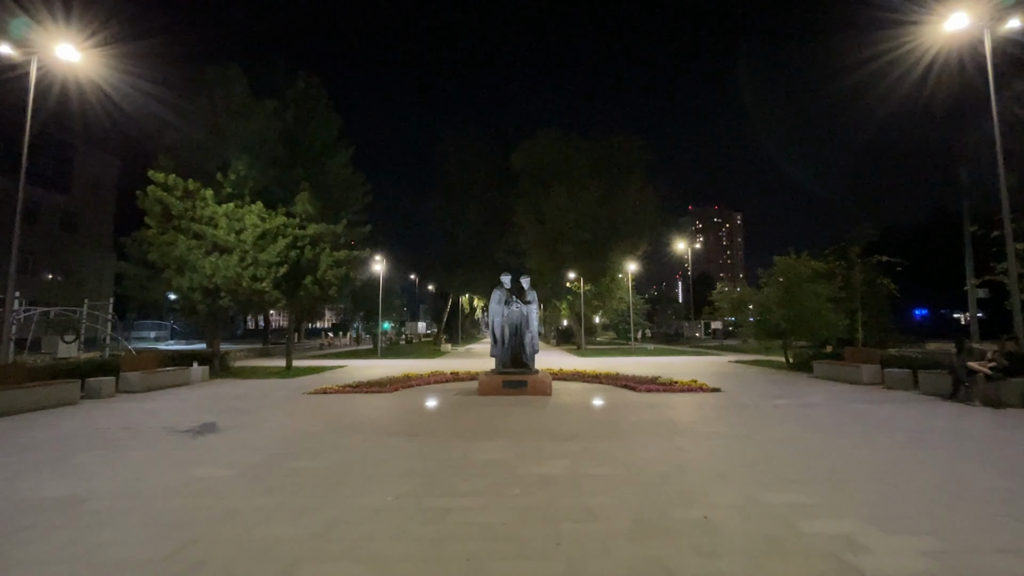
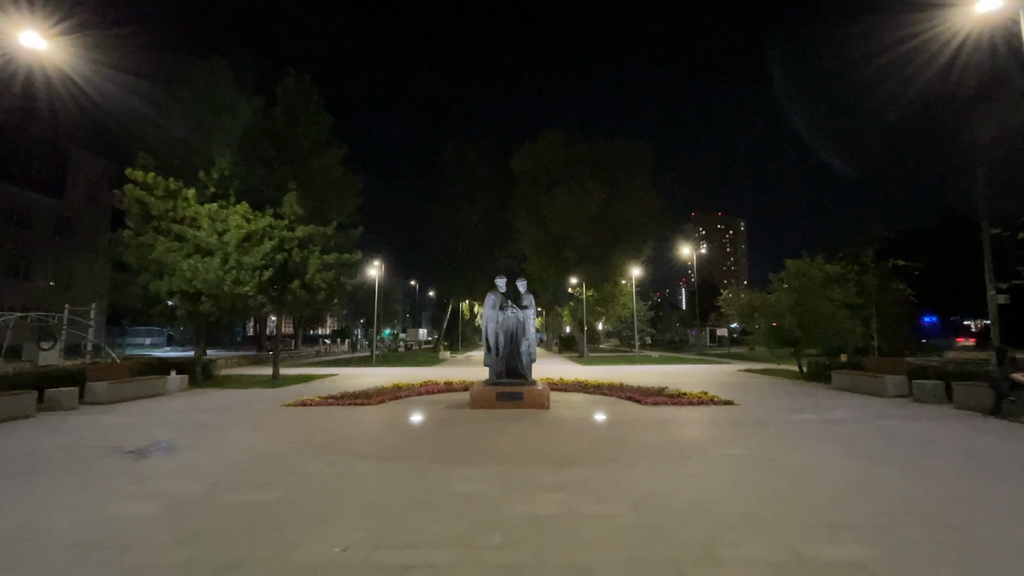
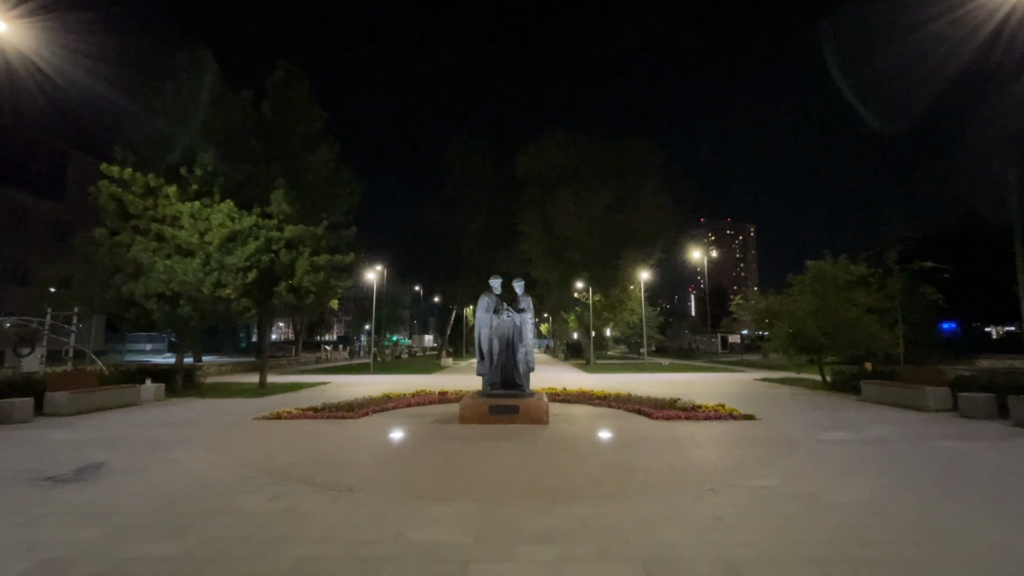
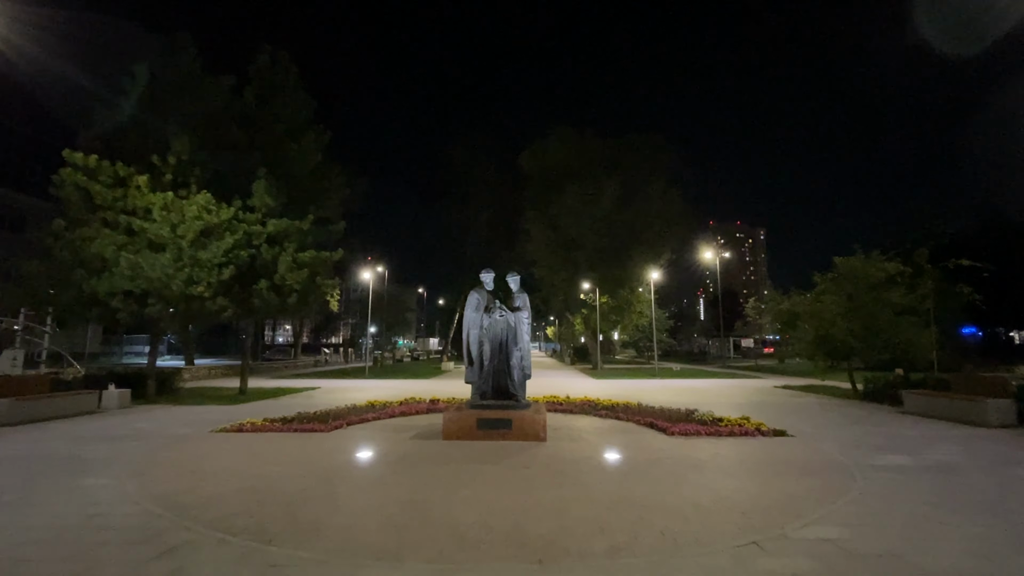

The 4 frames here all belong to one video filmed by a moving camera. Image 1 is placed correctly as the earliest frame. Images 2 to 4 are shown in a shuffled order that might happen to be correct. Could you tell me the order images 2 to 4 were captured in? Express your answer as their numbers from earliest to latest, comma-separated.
2, 3, 4
